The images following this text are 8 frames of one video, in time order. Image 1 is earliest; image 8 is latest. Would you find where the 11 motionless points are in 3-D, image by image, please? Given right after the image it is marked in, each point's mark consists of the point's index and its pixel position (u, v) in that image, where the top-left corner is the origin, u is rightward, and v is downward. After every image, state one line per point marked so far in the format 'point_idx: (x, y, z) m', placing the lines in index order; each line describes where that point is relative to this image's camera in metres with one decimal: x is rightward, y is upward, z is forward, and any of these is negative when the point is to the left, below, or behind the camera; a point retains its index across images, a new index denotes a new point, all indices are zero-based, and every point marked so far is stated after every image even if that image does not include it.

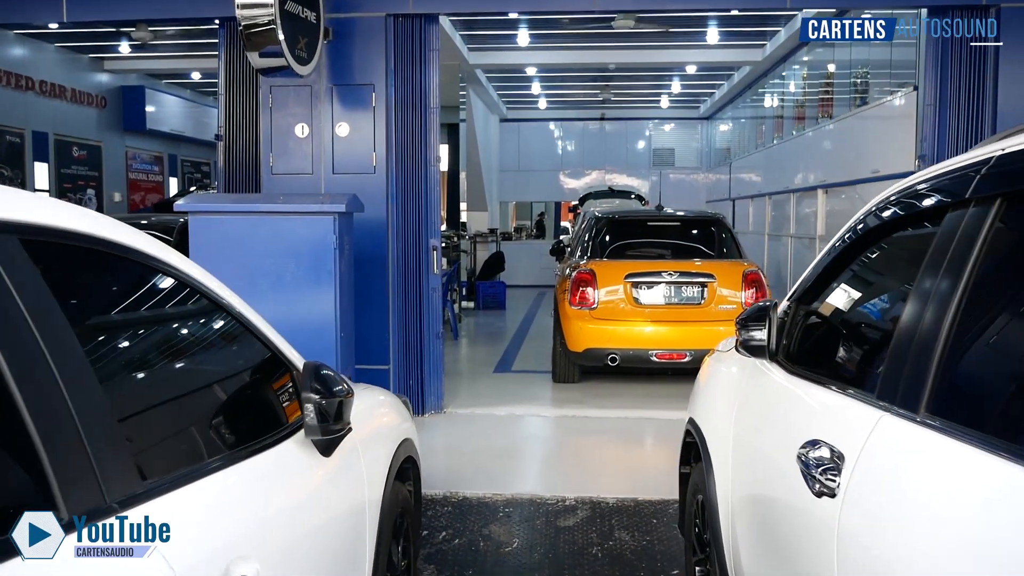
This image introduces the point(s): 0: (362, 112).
0: (-1.0, +1.1, +5.2) m
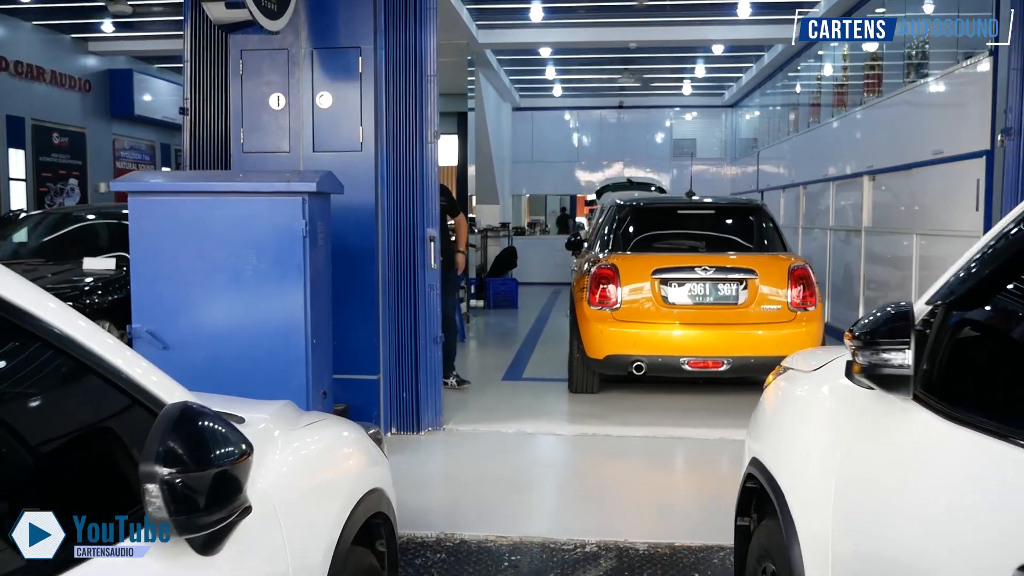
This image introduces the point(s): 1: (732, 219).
0: (-0.9, +1.1, +4.5) m
1: (+1.5, +0.5, +5.7) m
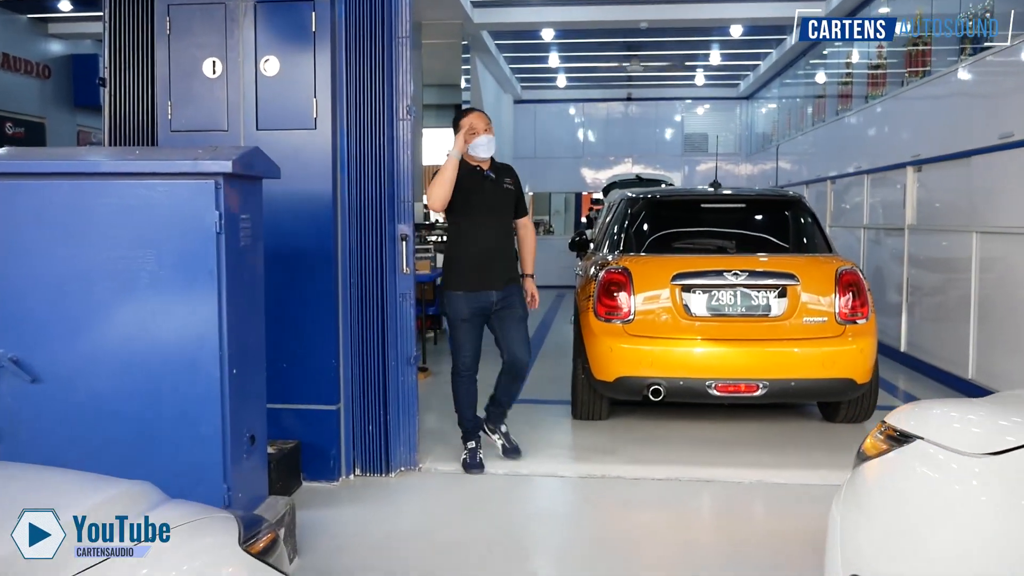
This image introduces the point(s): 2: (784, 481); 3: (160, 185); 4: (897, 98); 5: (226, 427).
0: (-0.9, +1.1, +3.6) m
1: (+1.5, +0.4, +4.9) m
2: (+1.3, -0.9, +3.9) m
3: (-1.1, +0.3, +2.6) m
4: (+3.7, +1.8, +8.0) m
5: (-0.9, -0.4, +2.7) m
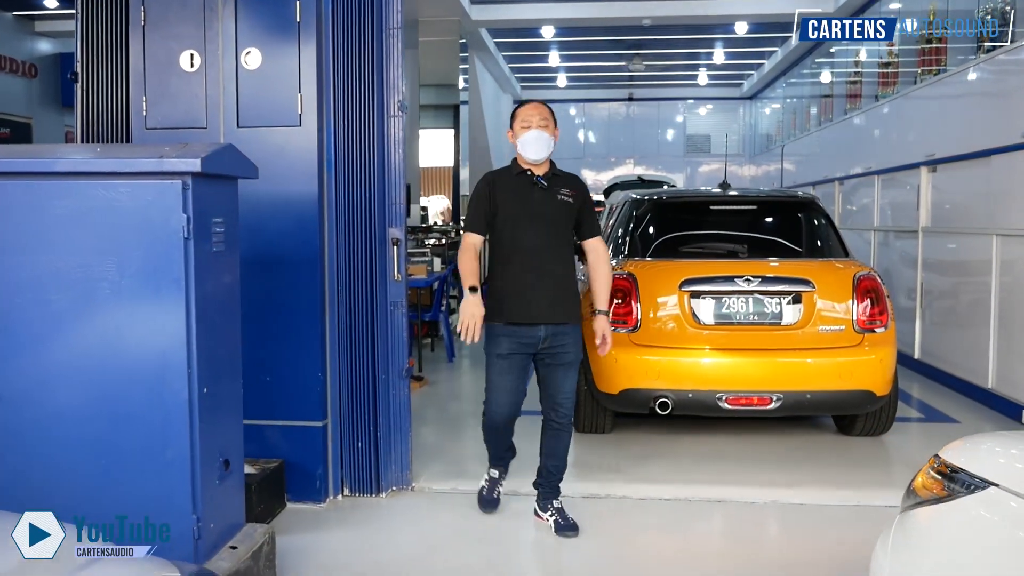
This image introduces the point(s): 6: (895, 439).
0: (-1.0, +1.1, +3.4) m
1: (+1.5, +0.4, +4.6) m
2: (+1.3, -1.0, +3.7) m
3: (-1.1, +0.3, +2.4) m
4: (+3.7, +1.8, +7.8) m
5: (-0.9, -0.5, +2.4) m
6: (+2.1, -0.8, +4.5) m
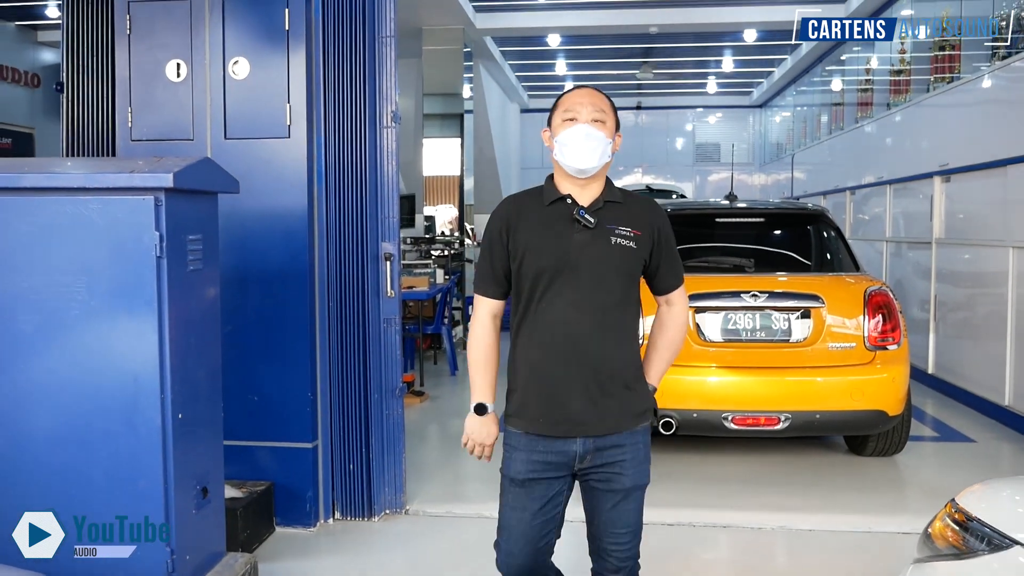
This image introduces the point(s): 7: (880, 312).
0: (-1.0, +1.0, +3.3) m
1: (+1.5, +0.3, +4.5) m
2: (+1.3, -1.0, +3.5) m
3: (-1.1, +0.2, +2.2) m
4: (+3.8, +1.7, +7.6) m
5: (-1.0, -0.5, +2.3) m
6: (+2.1, -0.9, +4.4) m
7: (+1.8, -0.1, +4.0) m
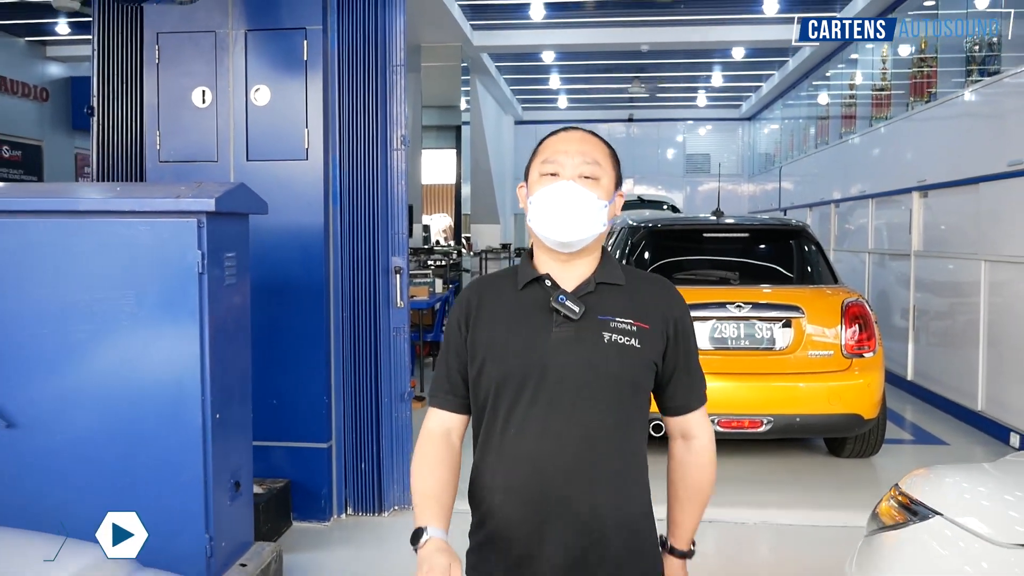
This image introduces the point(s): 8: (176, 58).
0: (-1.0, +0.9, +3.6) m
1: (+1.5, +0.3, +4.7) m
2: (+1.3, -1.1, +3.8) m
3: (-1.1, +0.2, +2.5) m
4: (+3.7, +1.6, +7.9) m
5: (-0.9, -0.6, +2.6) m
6: (+2.1, -1.0, +4.6) m
7: (+1.8, -0.2, +4.2) m
8: (-1.5, +1.0, +3.6) m
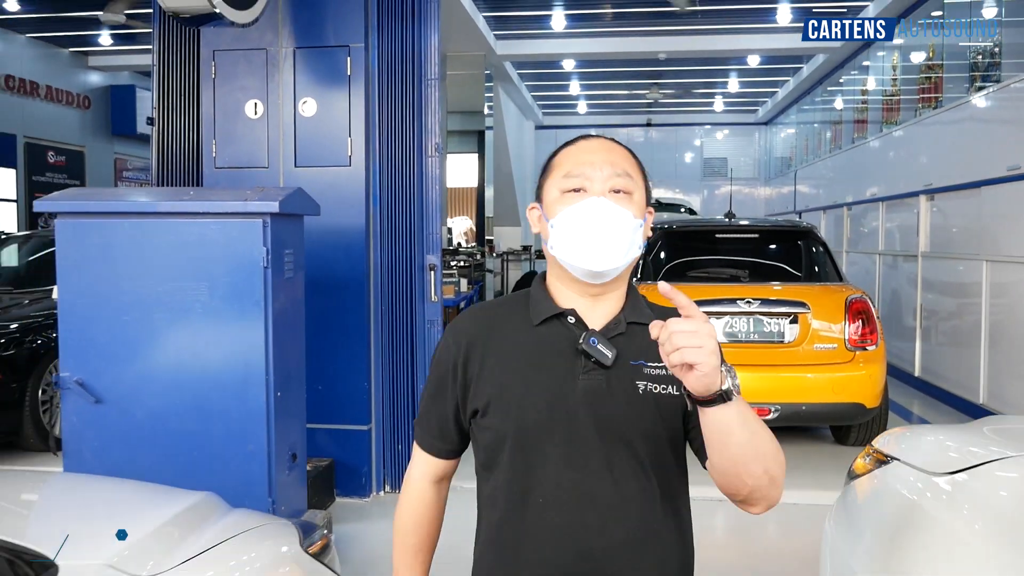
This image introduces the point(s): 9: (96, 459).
0: (-0.8, +1.0, +3.9) m
1: (+1.6, +0.3, +5.0) m
2: (+1.4, -1.1, +4.1) m
3: (-1.0, +0.2, +2.8) m
4: (+3.9, +1.6, +8.1) m
5: (-0.8, -0.5, +2.9) m
6: (+2.2, -1.0, +4.9) m
7: (+1.9, -0.2, +4.5) m
8: (-1.4, +1.0, +4.0) m
9: (-1.5, -0.6, +2.9) m
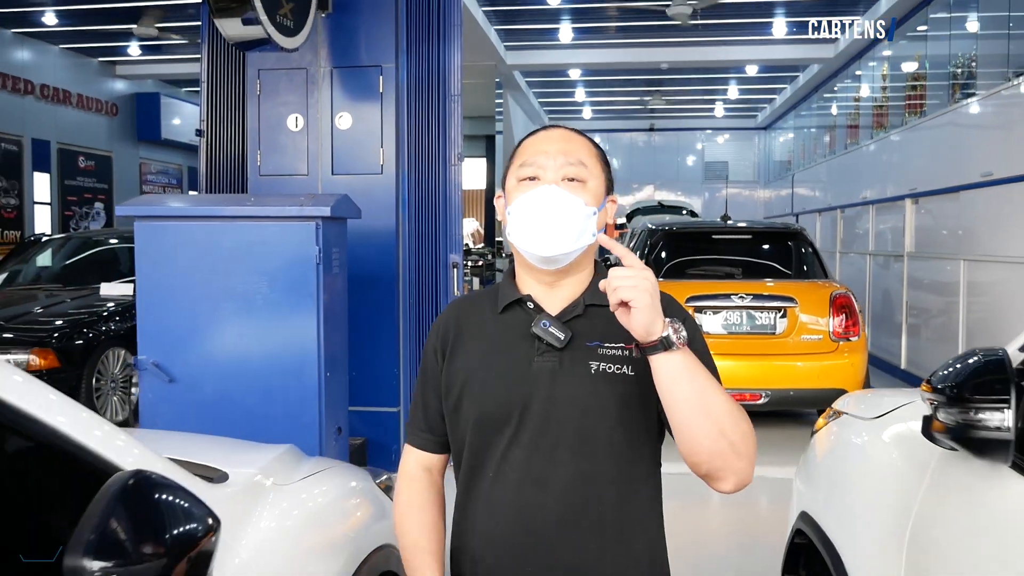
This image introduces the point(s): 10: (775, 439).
0: (-0.8, +1.0, +4.3) m
1: (+1.7, +0.3, +5.5) m
2: (+1.5, -1.0, +4.5) m
3: (-1.0, +0.2, +3.3) m
4: (+4.0, +1.6, +8.6) m
5: (-0.8, -0.5, +3.3) m
6: (+2.3, -0.9, +5.3) m
7: (+2.0, -0.1, +4.9) m
8: (-1.3, +1.1, +4.4) m
9: (-1.4, -0.6, +3.3) m
10: (+1.7, -0.9, +5.3) m
